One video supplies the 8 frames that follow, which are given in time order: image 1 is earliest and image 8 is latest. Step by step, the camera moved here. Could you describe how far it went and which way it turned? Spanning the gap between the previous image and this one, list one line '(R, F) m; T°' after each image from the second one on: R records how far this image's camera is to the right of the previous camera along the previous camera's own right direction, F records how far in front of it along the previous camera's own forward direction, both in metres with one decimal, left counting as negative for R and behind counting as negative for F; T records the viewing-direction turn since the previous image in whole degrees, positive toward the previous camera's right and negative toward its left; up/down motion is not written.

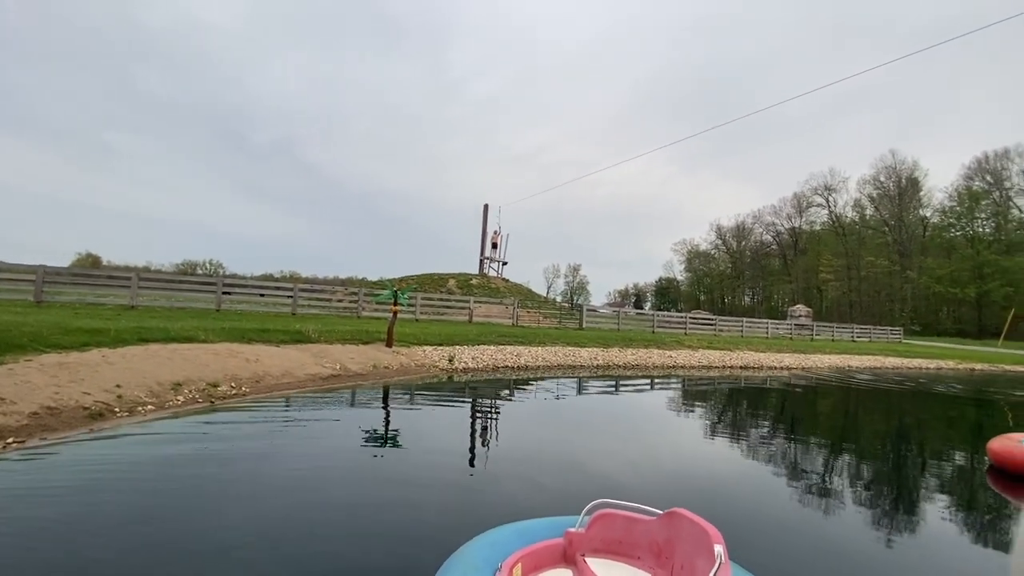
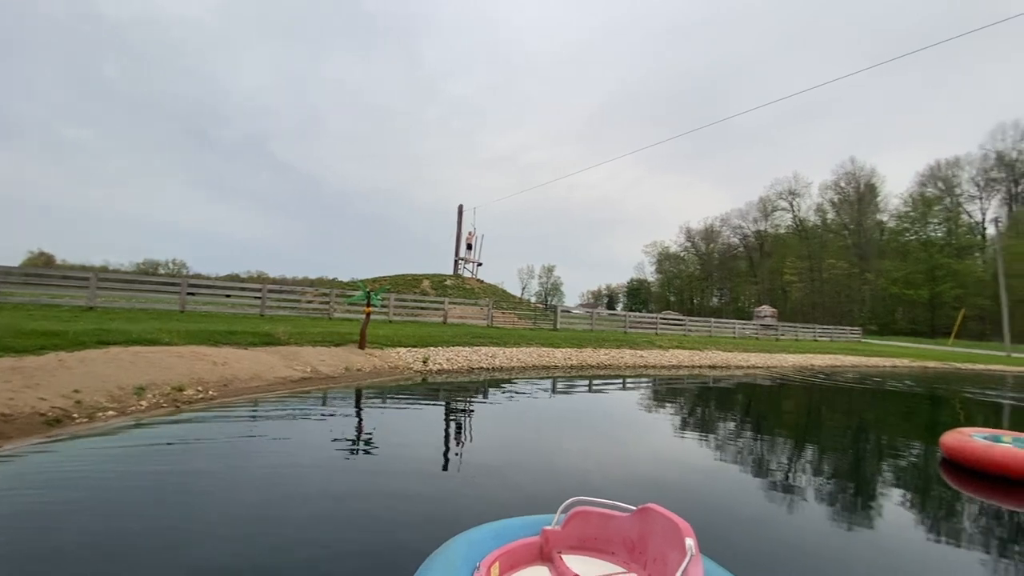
(0.0, 0.0) m; +3°
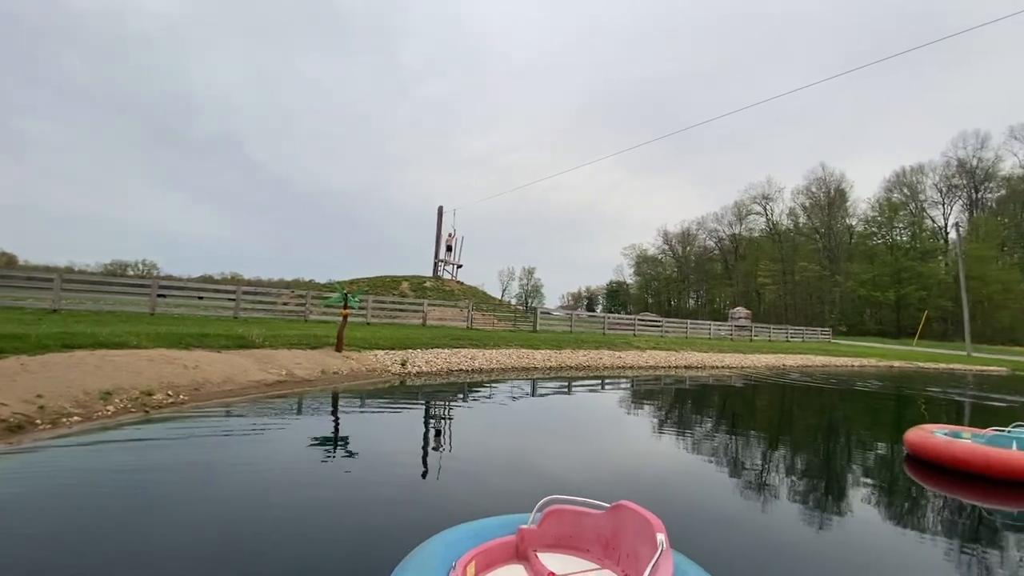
(0.0, 0.0) m; +2°
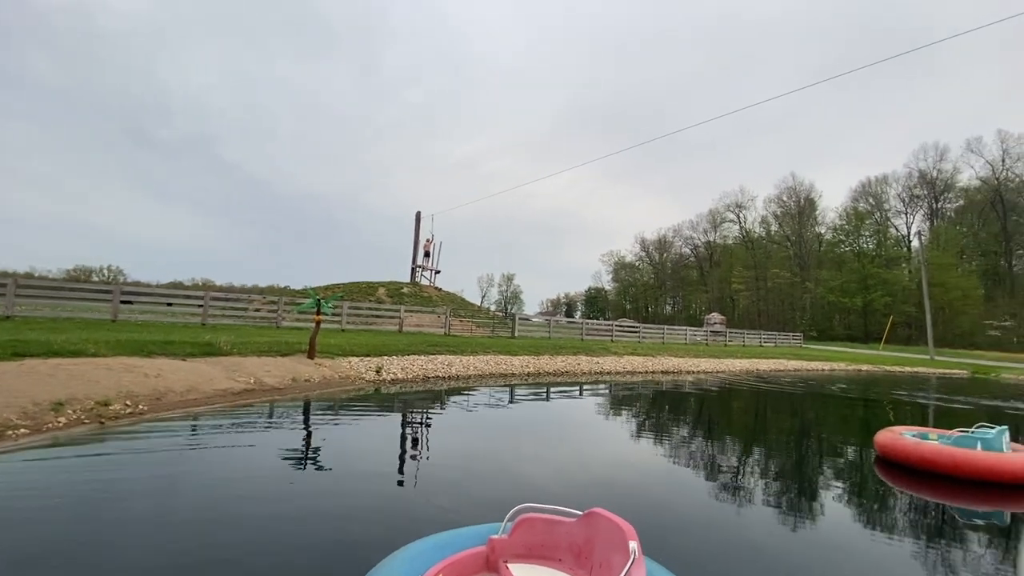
(0.0, +0.1) m; +2°
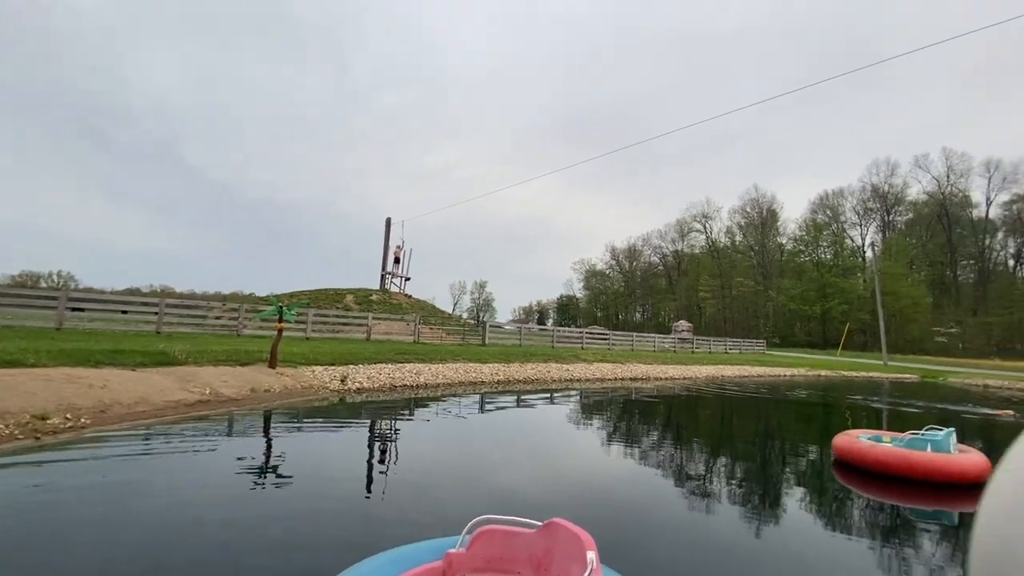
(+0.1, 0.0) m; +3°
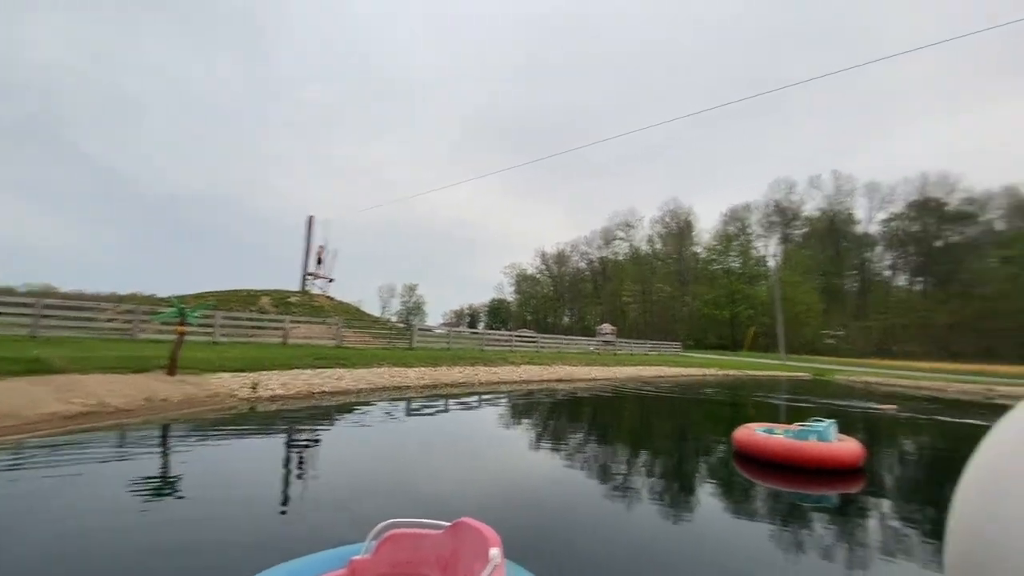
(+0.1, 0.0) m; +8°
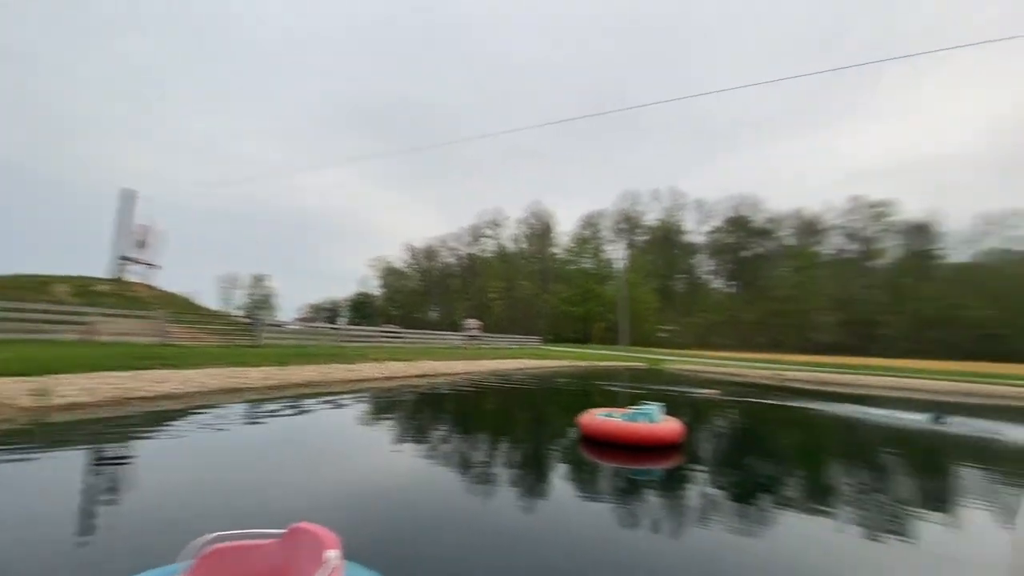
(-0.5, -3.1) m; -20°
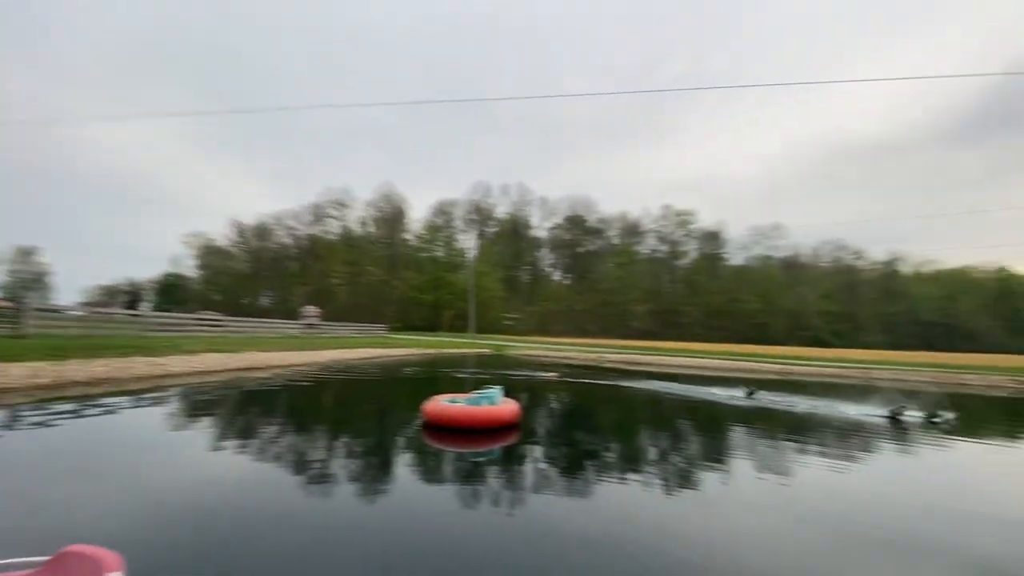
(+0.3, -0.4) m; +18°
